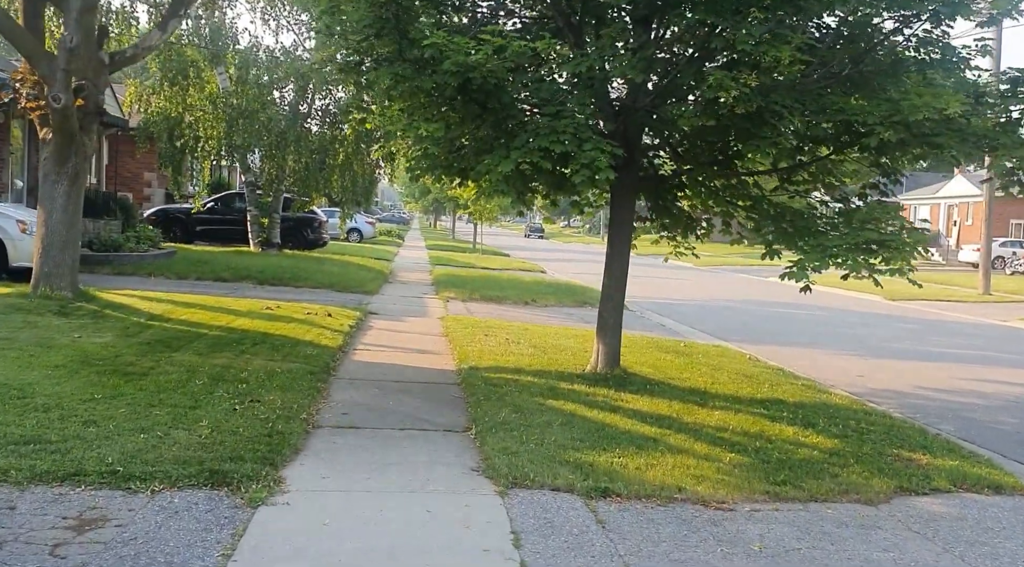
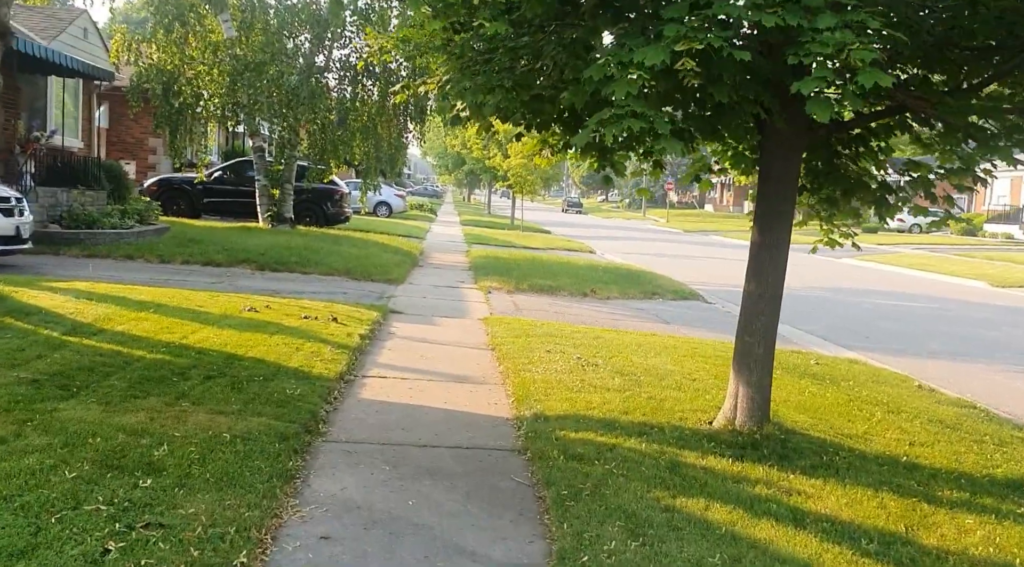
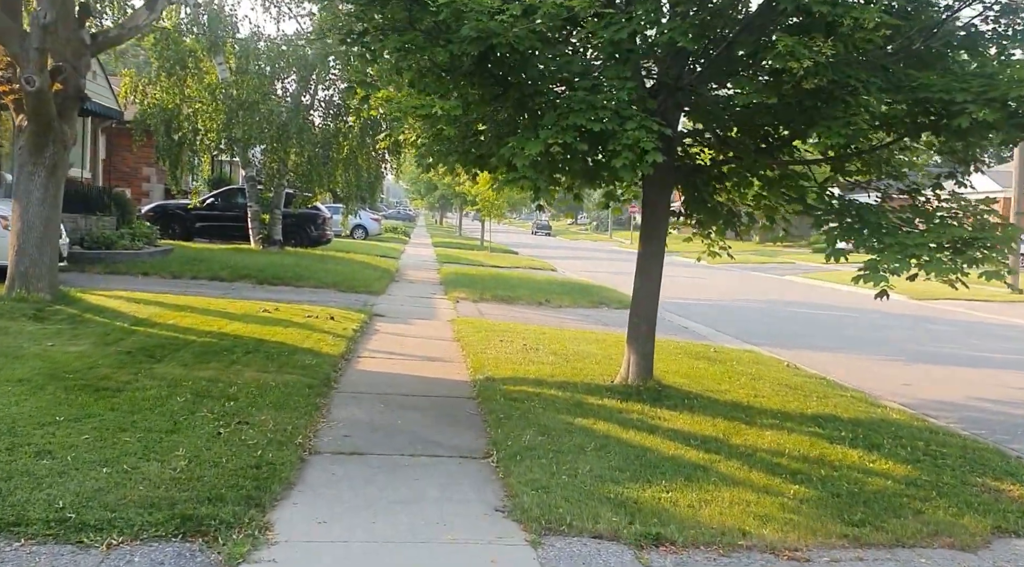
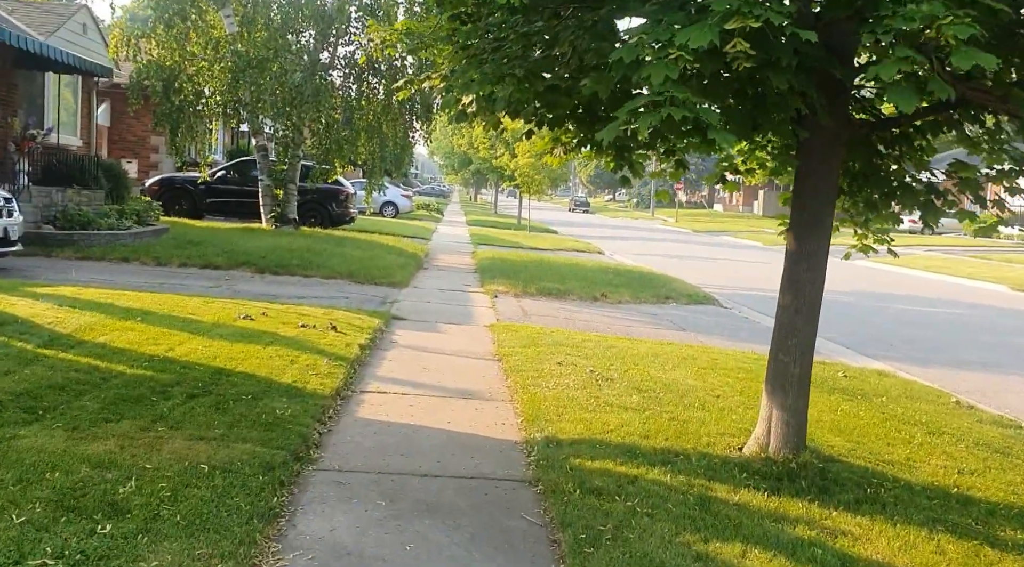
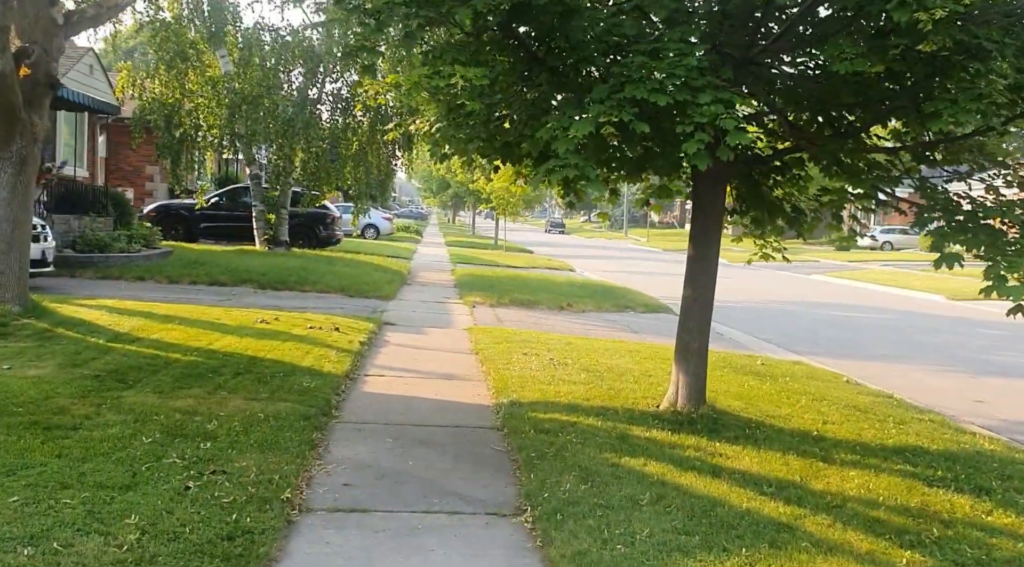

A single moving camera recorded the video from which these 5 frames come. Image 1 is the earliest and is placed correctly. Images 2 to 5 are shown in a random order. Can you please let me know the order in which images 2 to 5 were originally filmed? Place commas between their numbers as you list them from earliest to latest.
3, 5, 2, 4
